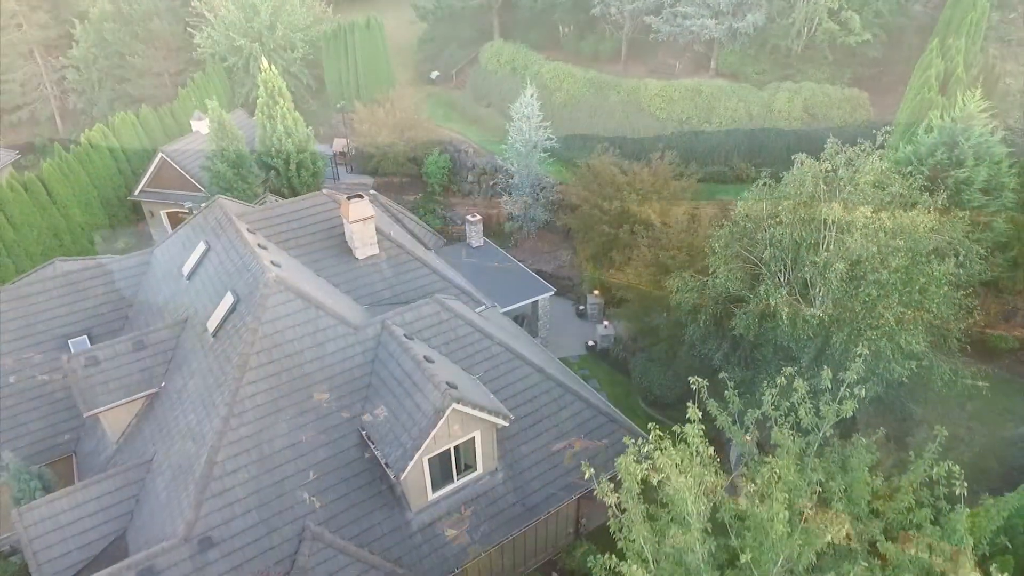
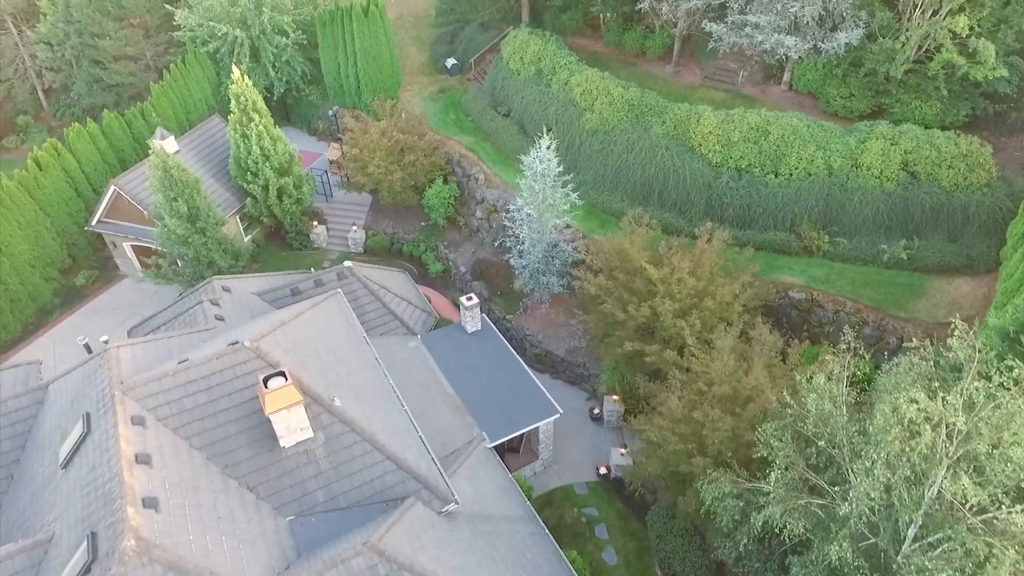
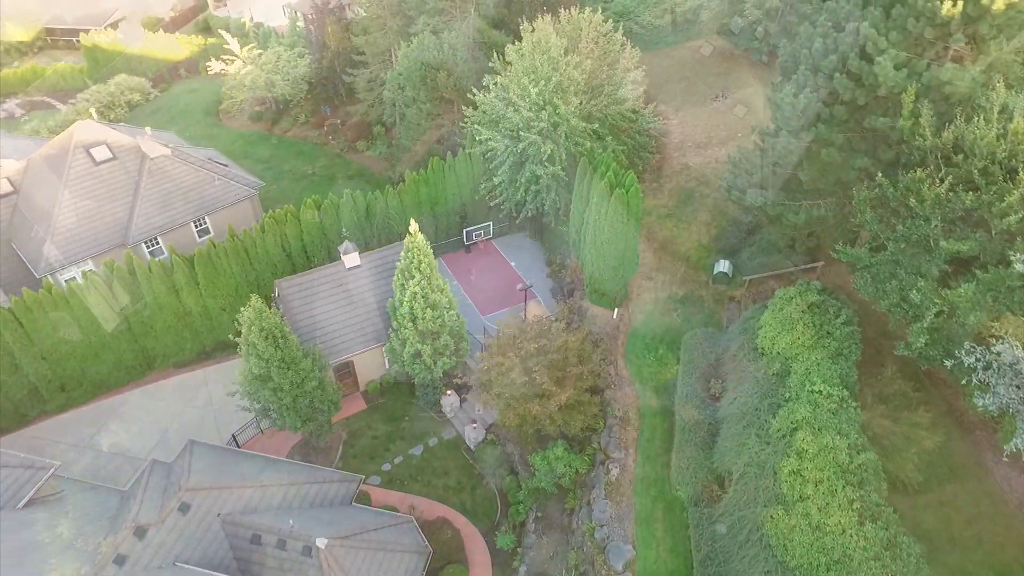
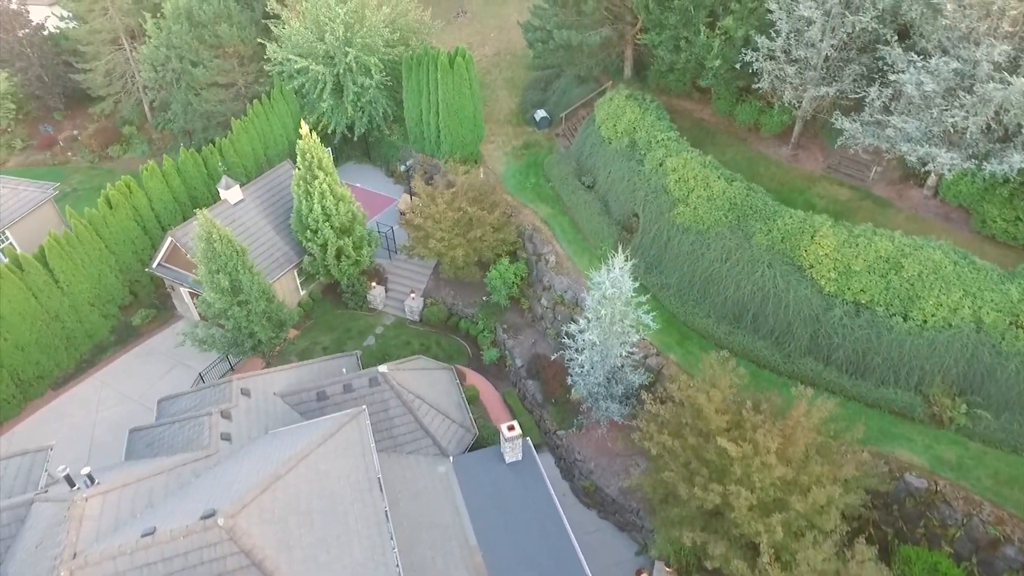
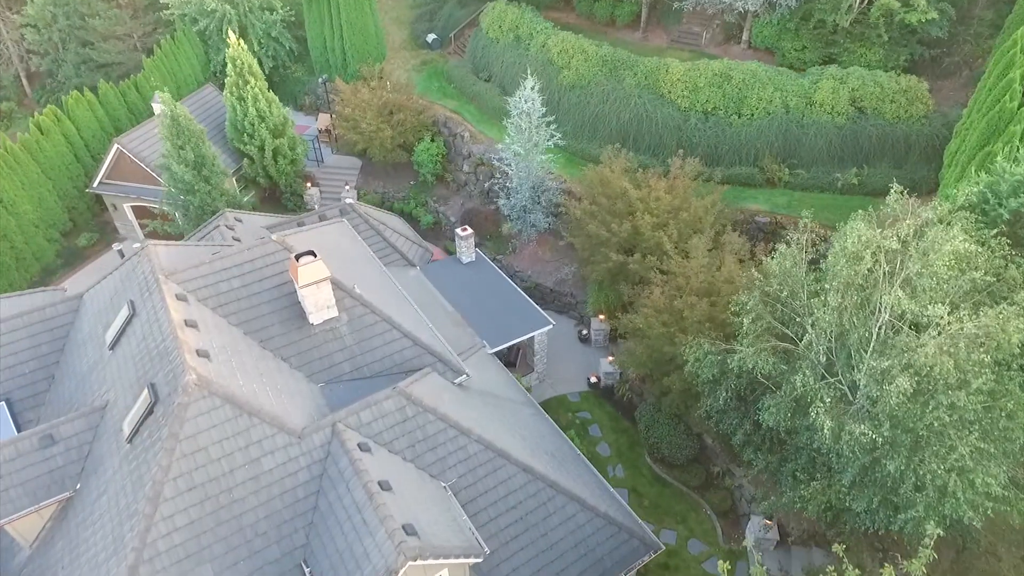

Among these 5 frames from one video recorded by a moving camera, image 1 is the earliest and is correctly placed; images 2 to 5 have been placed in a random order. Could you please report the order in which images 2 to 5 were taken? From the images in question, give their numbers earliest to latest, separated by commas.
5, 2, 4, 3
